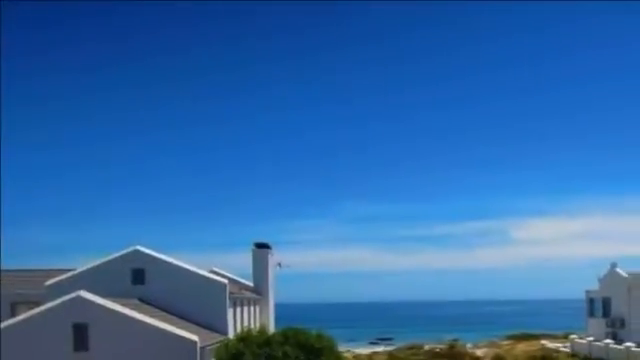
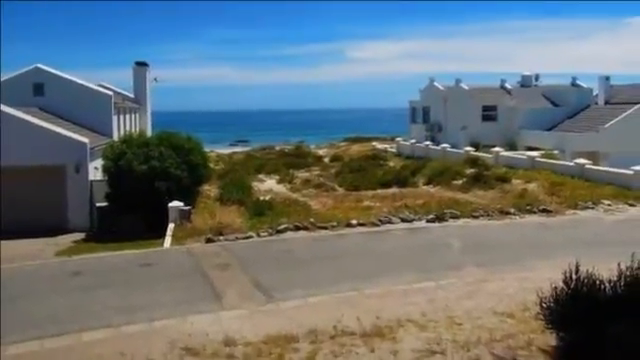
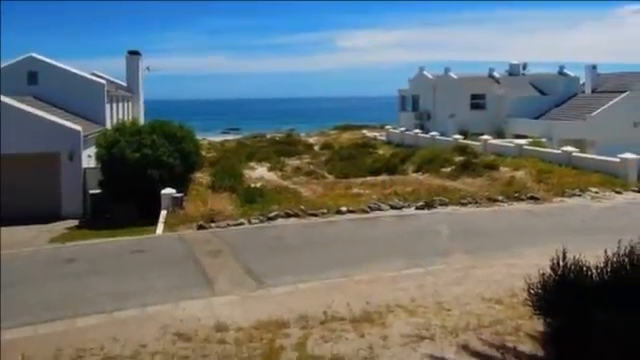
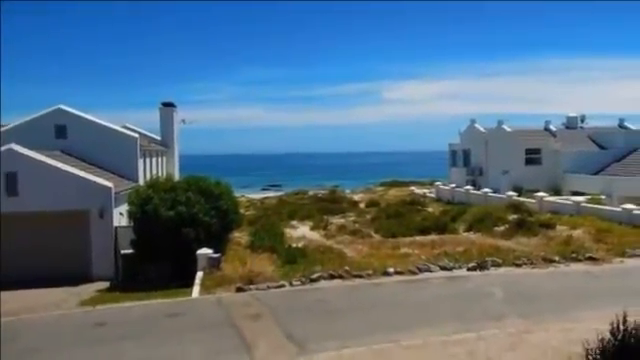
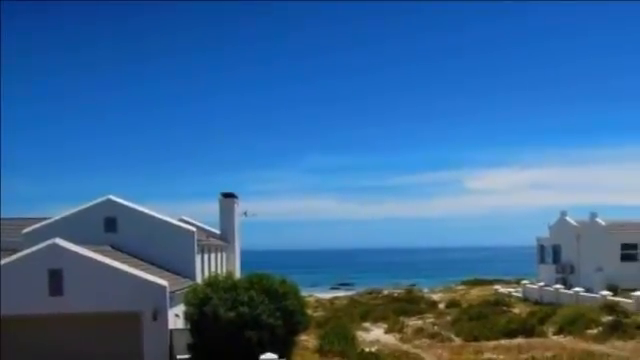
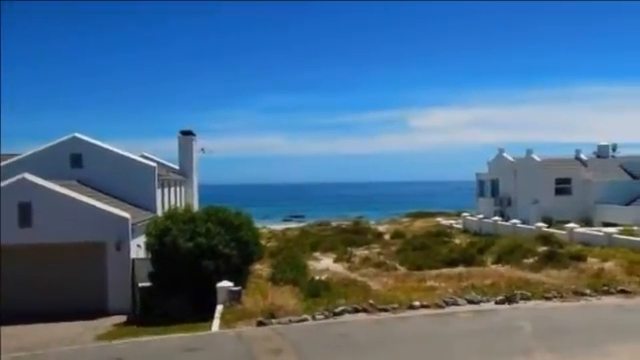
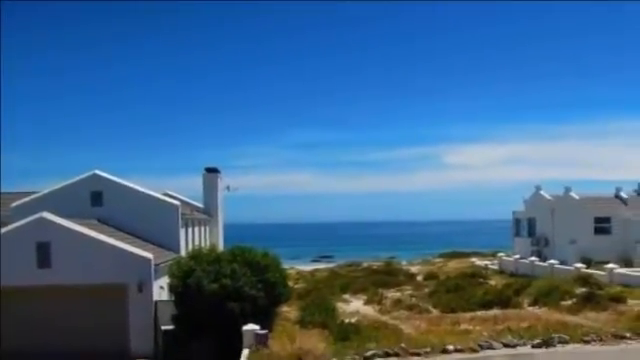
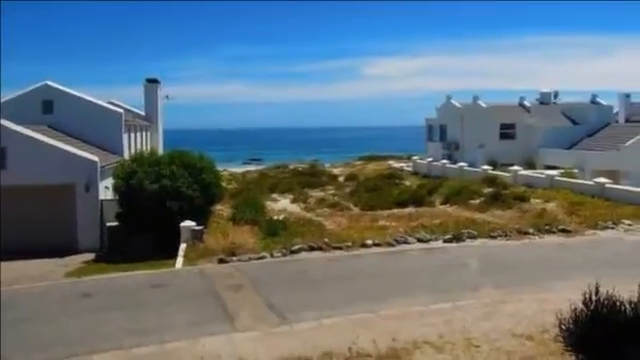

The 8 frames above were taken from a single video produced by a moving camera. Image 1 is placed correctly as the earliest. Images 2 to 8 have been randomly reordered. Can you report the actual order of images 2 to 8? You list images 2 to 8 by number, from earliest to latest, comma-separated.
5, 7, 6, 4, 8, 2, 3
